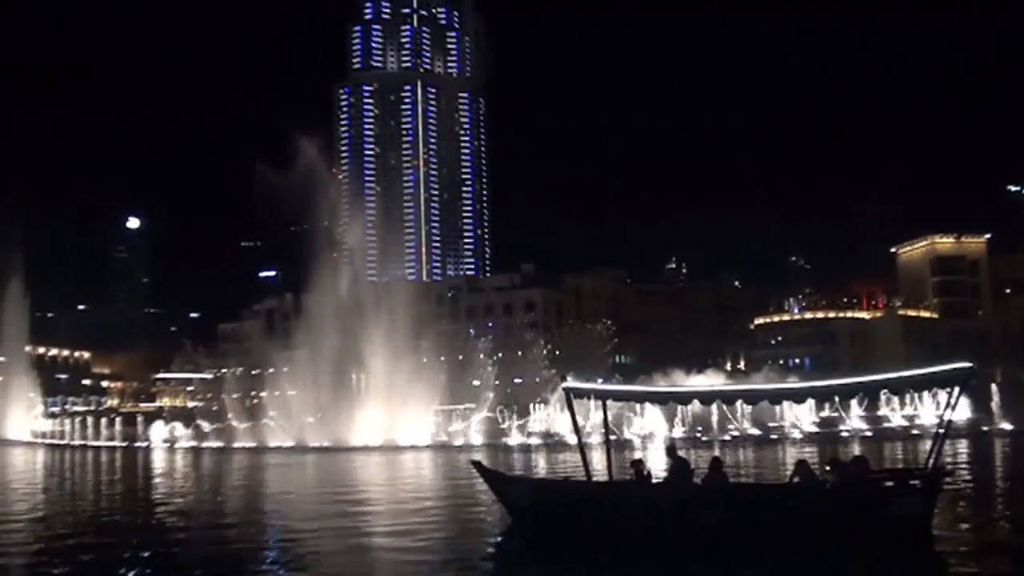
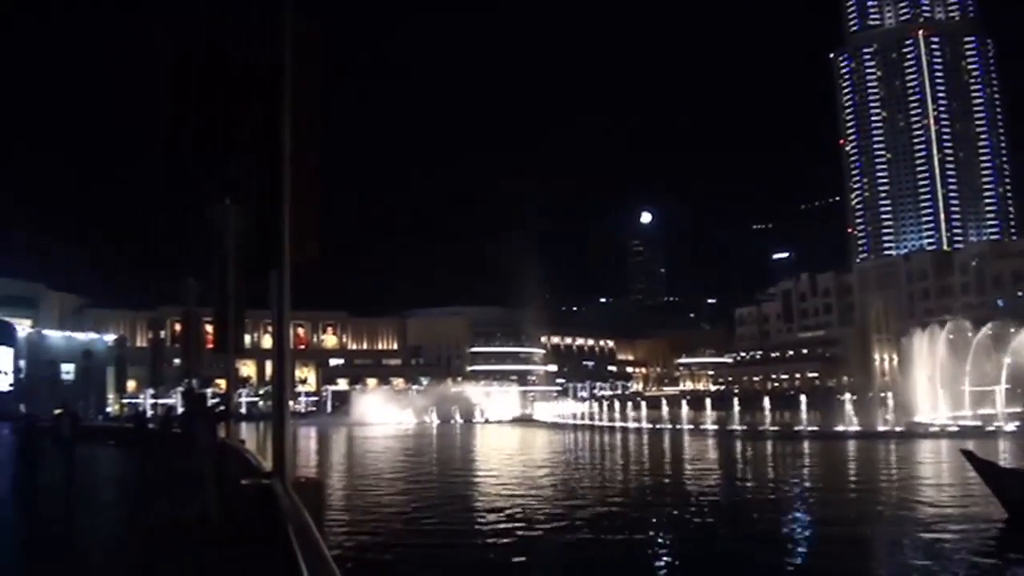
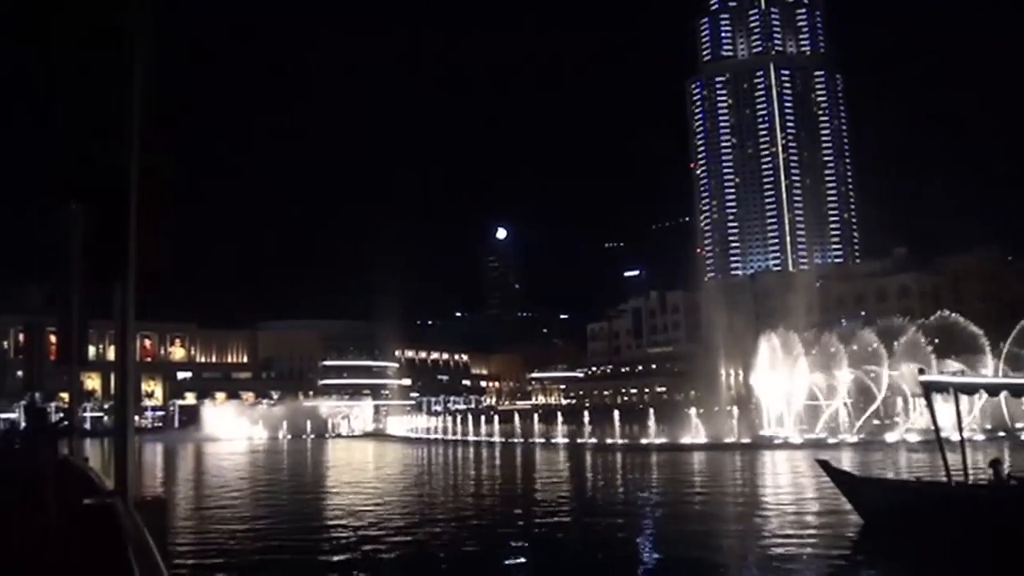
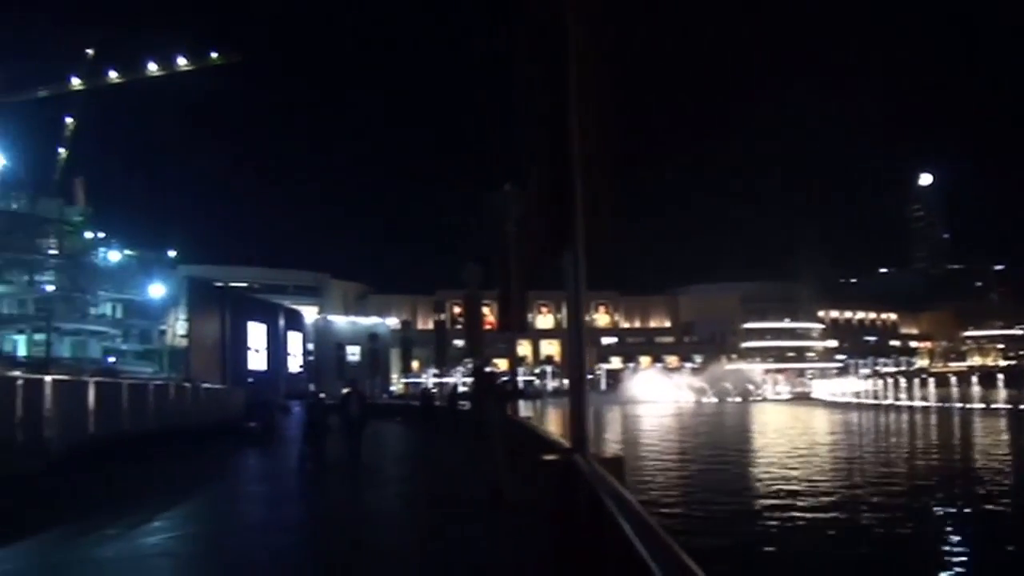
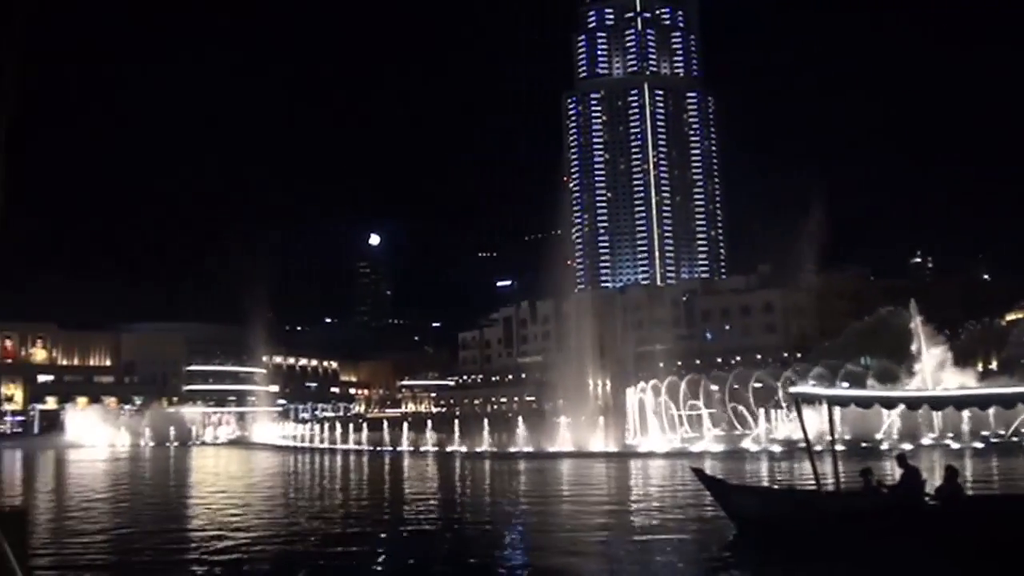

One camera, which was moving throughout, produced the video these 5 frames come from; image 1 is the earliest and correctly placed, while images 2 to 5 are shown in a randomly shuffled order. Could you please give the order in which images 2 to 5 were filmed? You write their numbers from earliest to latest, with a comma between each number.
5, 3, 2, 4
